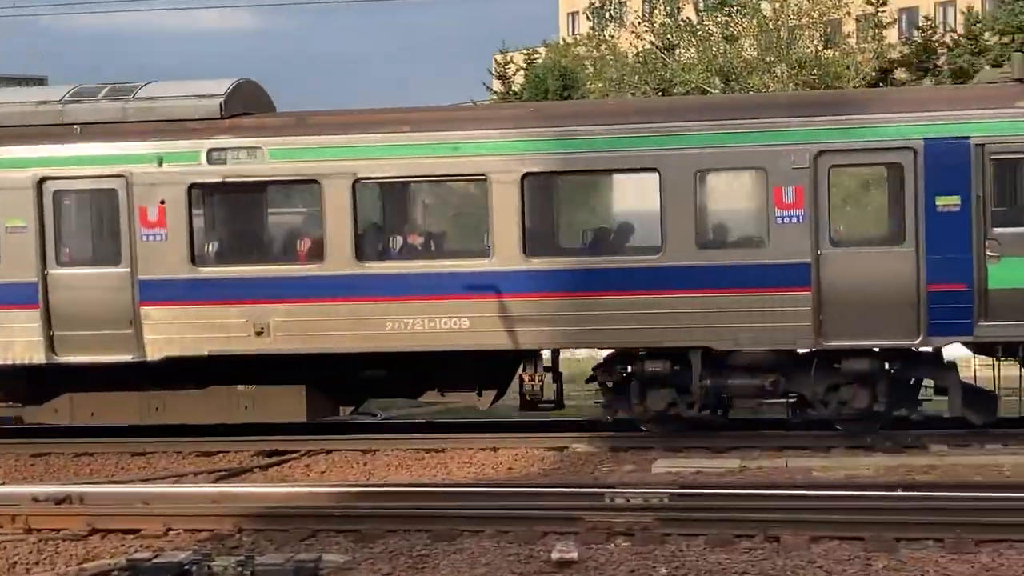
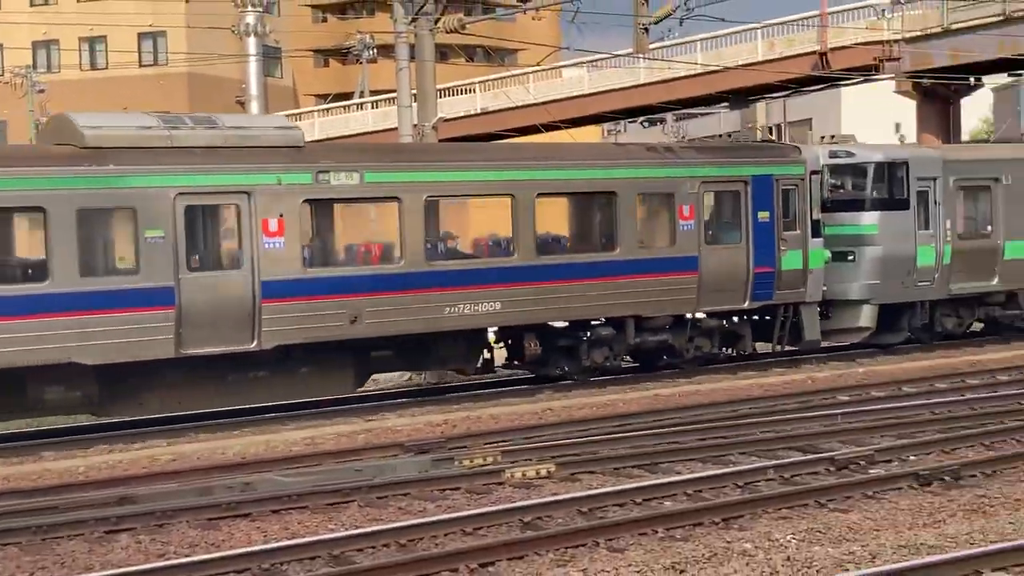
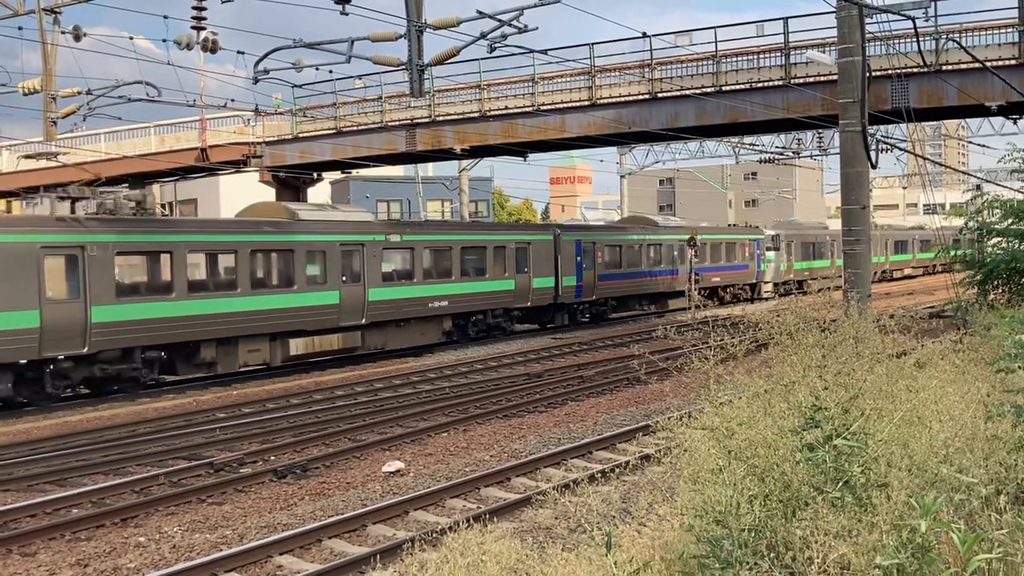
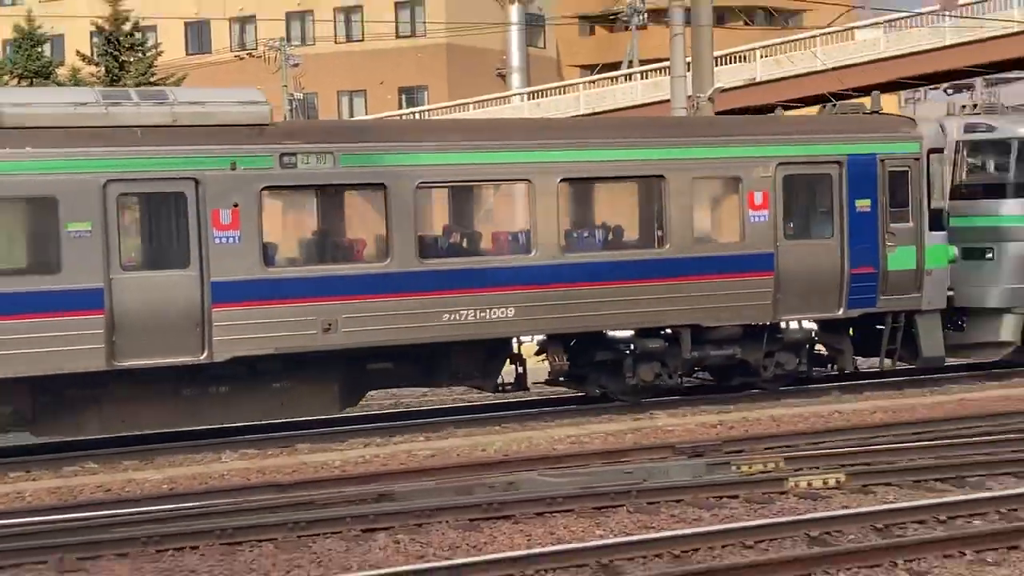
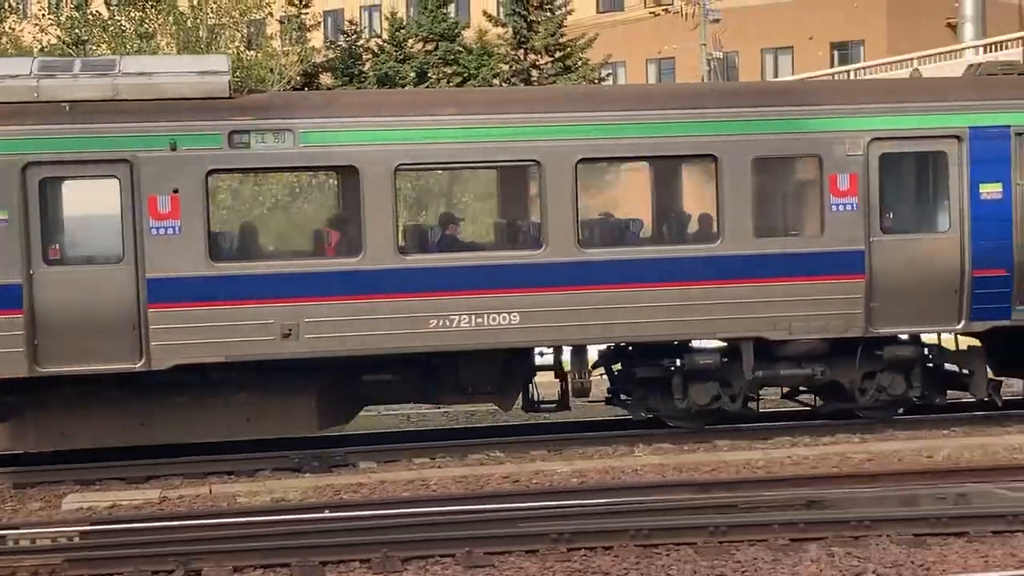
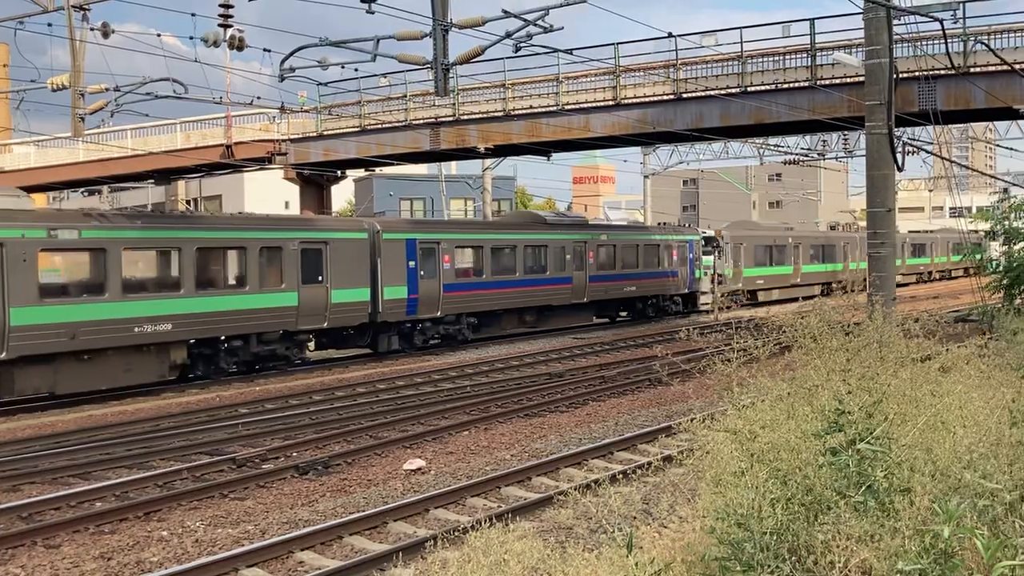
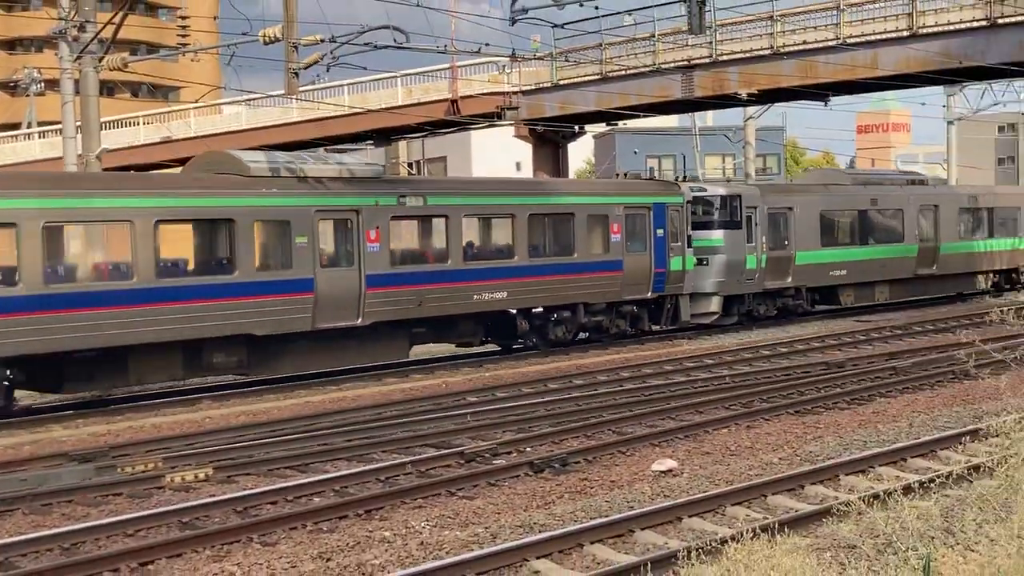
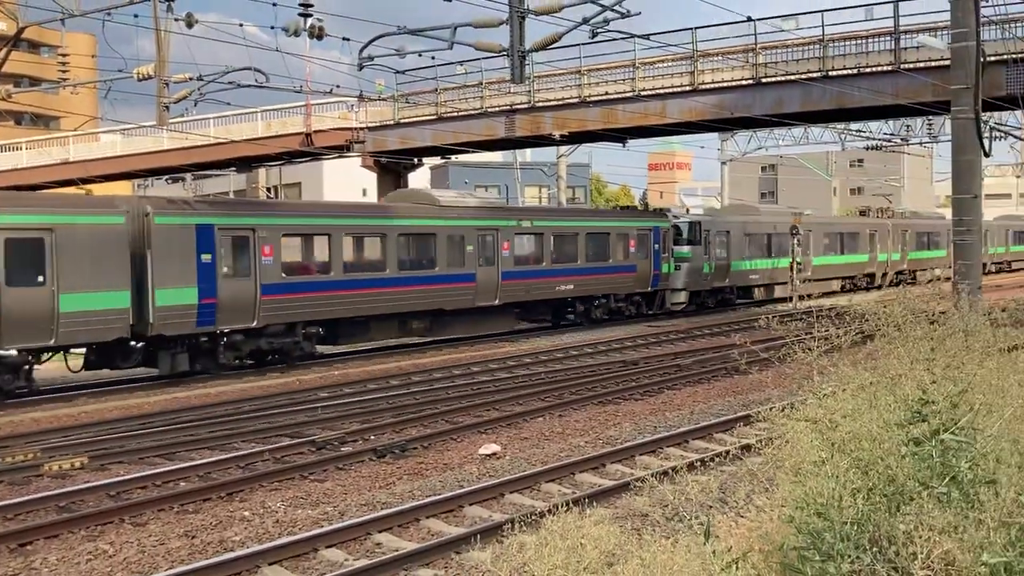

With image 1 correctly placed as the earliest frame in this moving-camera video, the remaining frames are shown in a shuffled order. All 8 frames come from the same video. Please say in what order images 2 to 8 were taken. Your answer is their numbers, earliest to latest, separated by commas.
5, 4, 2, 7, 8, 6, 3
